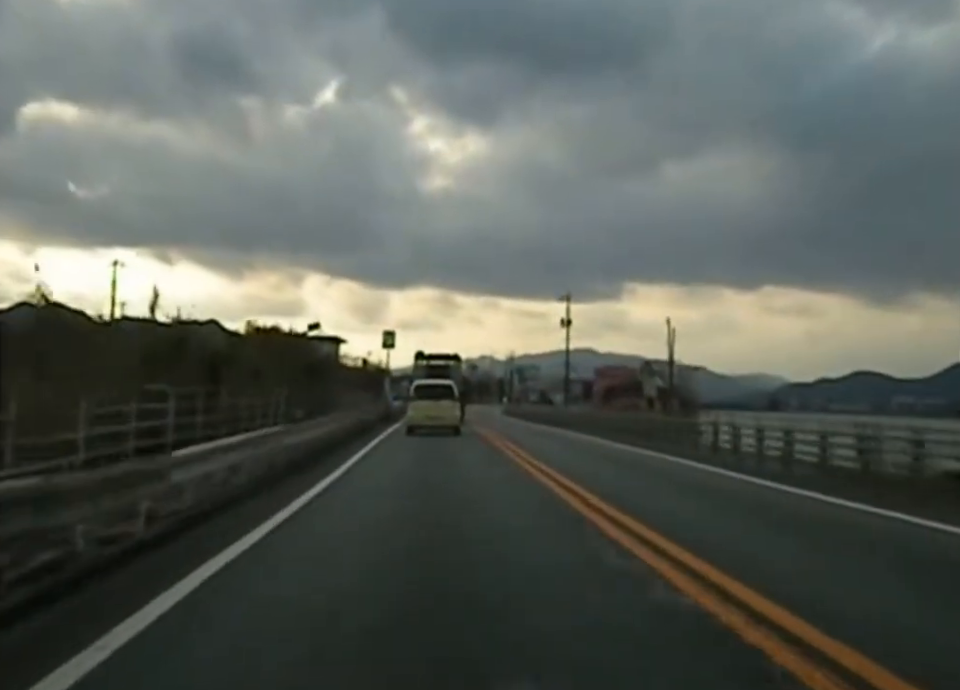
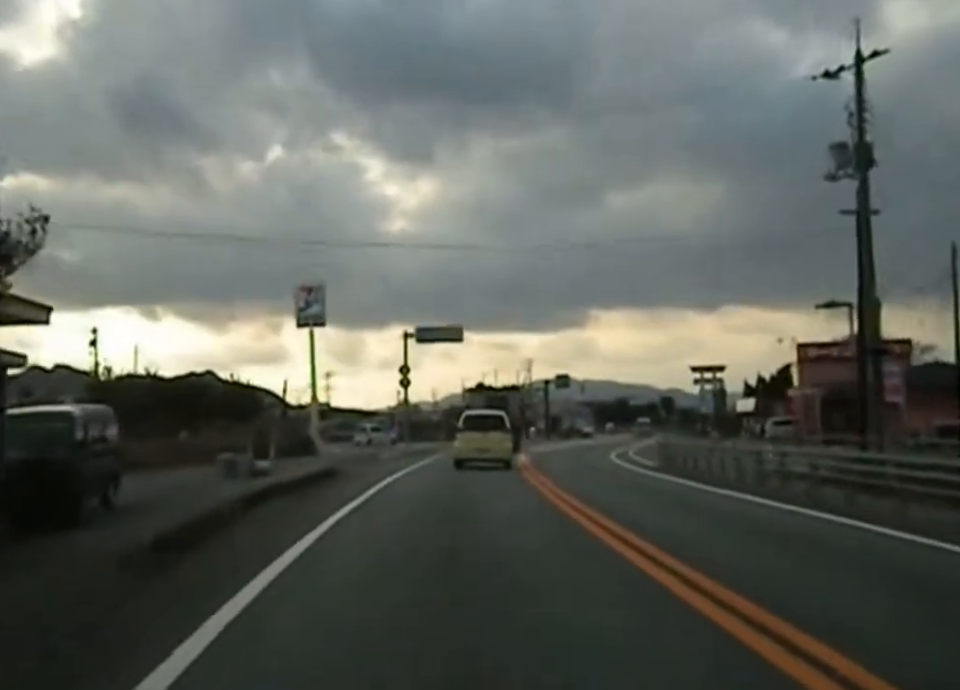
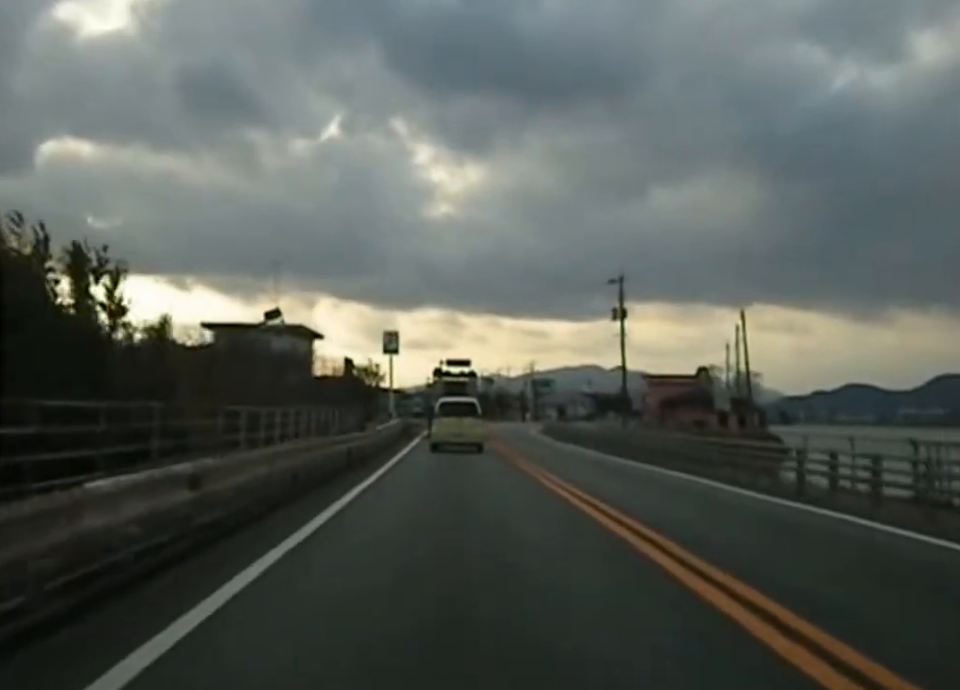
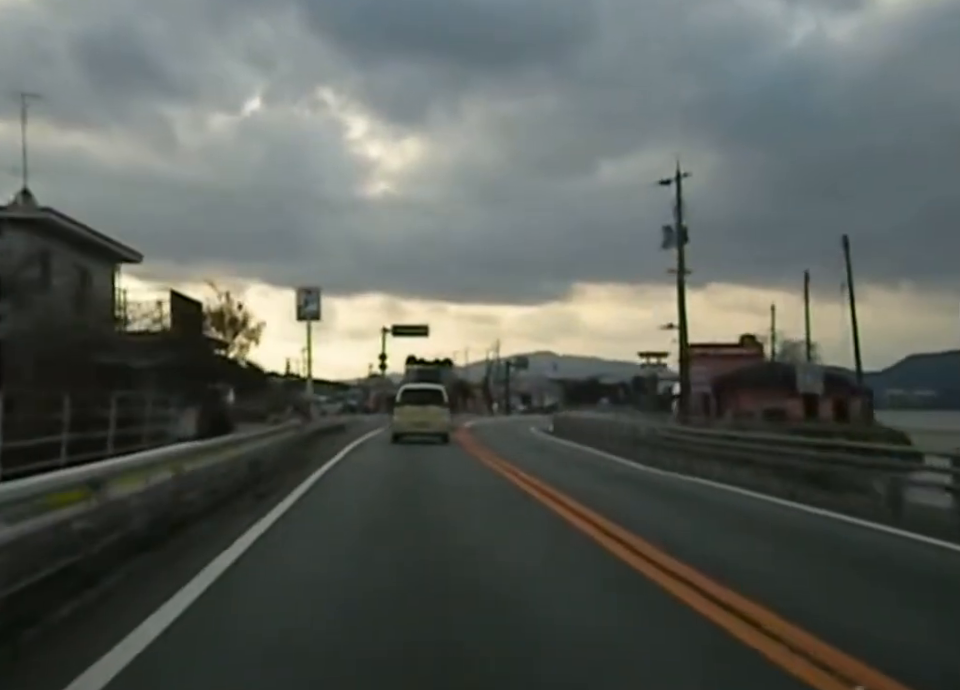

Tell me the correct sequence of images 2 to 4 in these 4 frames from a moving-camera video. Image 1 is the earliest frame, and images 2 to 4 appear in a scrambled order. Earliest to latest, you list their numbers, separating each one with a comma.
3, 4, 2
